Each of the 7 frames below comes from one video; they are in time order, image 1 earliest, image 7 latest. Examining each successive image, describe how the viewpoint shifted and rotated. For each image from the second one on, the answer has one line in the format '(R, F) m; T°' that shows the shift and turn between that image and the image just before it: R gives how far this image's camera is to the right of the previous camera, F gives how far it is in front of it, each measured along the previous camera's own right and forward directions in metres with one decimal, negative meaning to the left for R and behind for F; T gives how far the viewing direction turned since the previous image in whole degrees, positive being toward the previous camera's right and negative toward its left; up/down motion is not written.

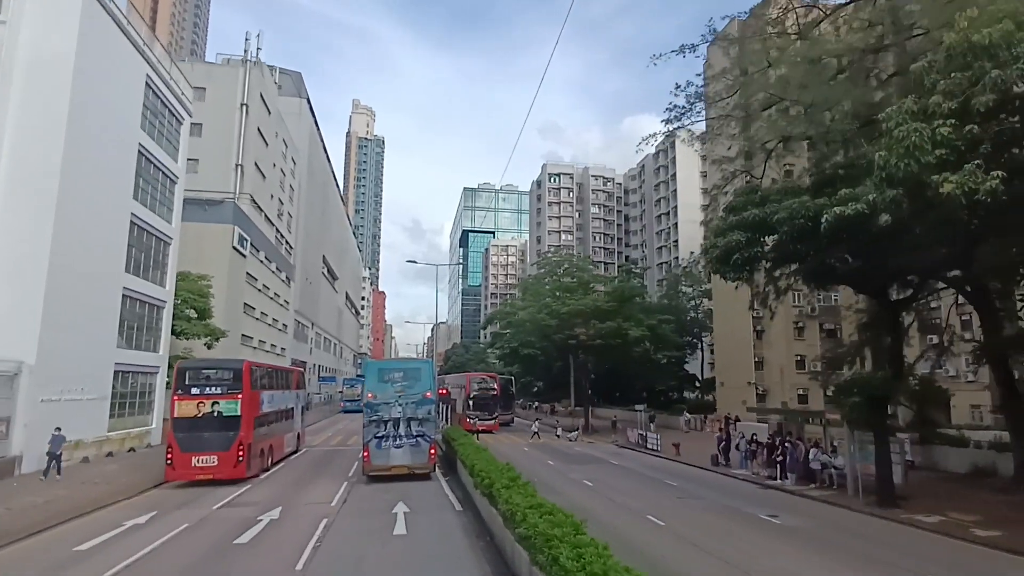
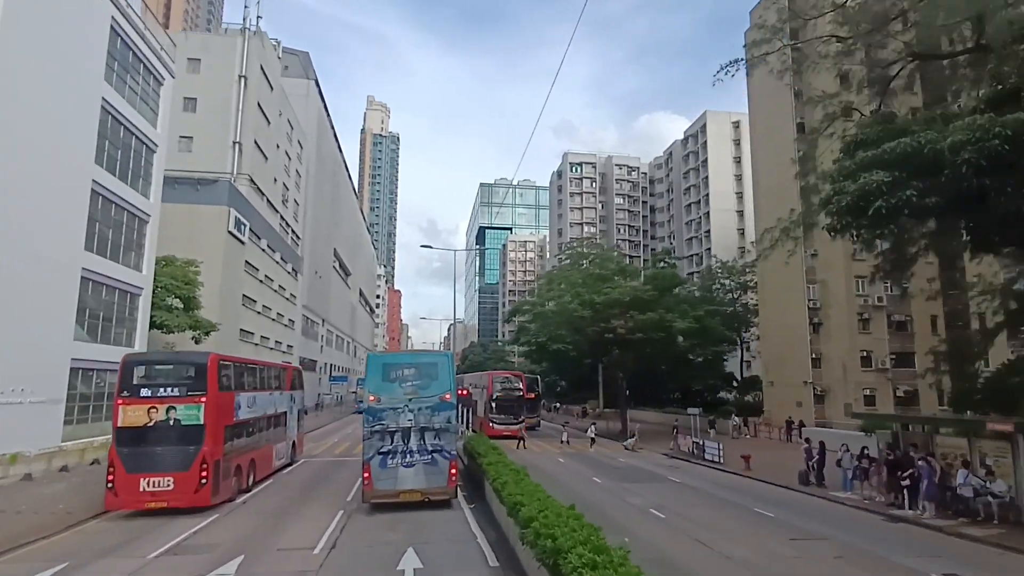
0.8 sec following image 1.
(-0.6, +4.7) m; -1°
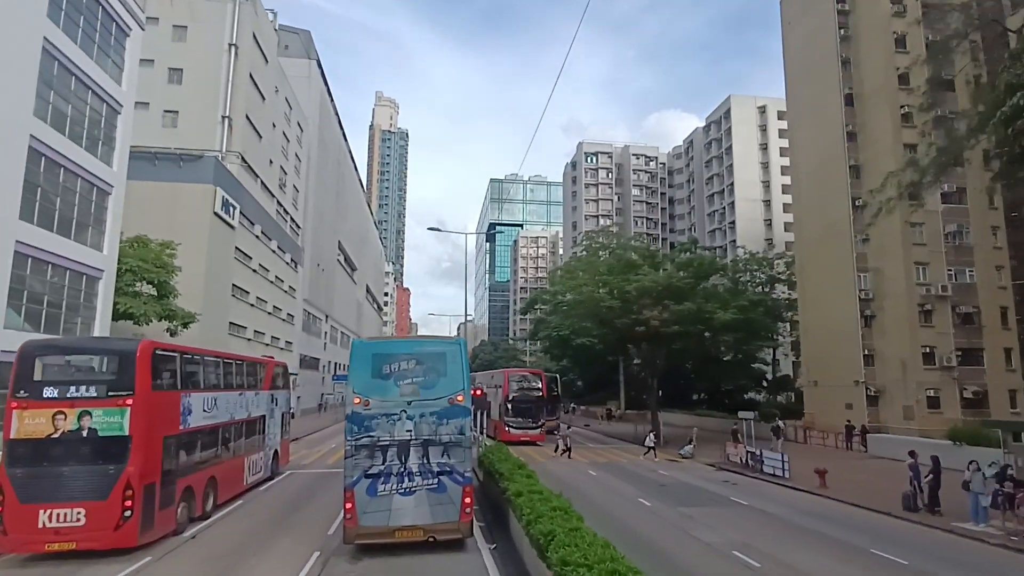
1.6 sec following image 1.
(-0.4, +4.1) m; -1°
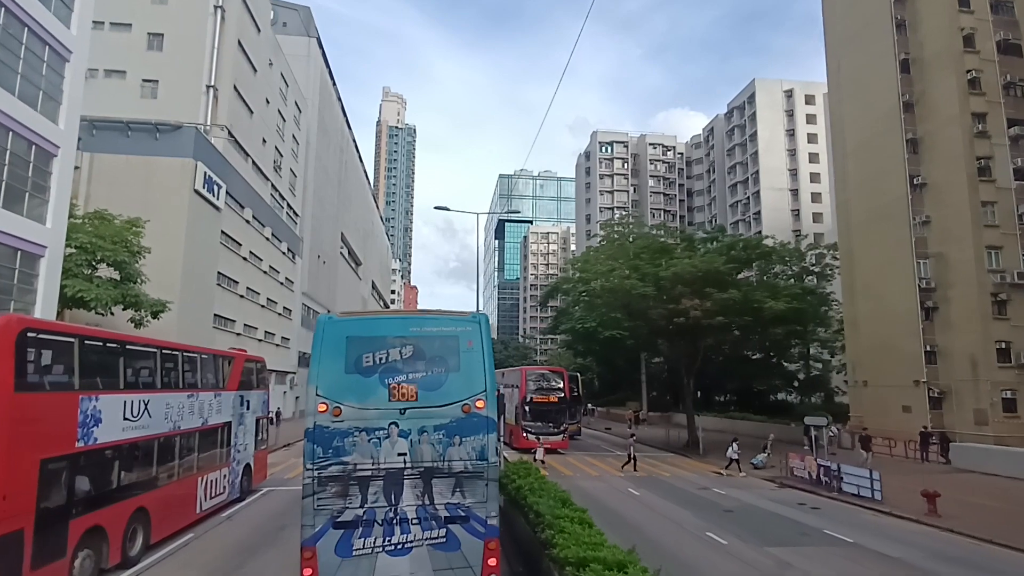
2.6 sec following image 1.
(-0.4, +4.0) m; -1°
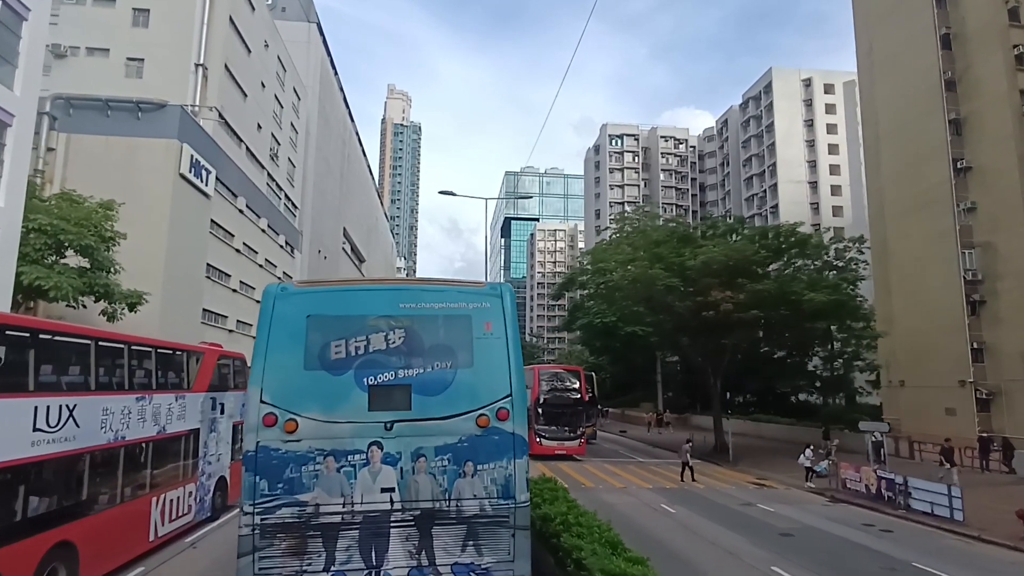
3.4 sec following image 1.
(-0.2, +2.4) m; 0°
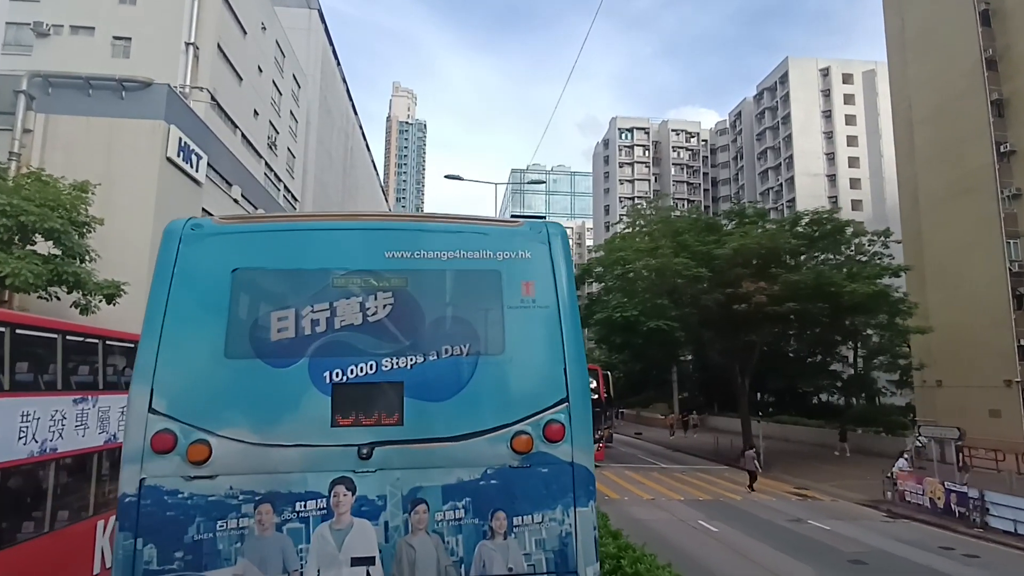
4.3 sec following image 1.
(-0.2, +2.0) m; 0°
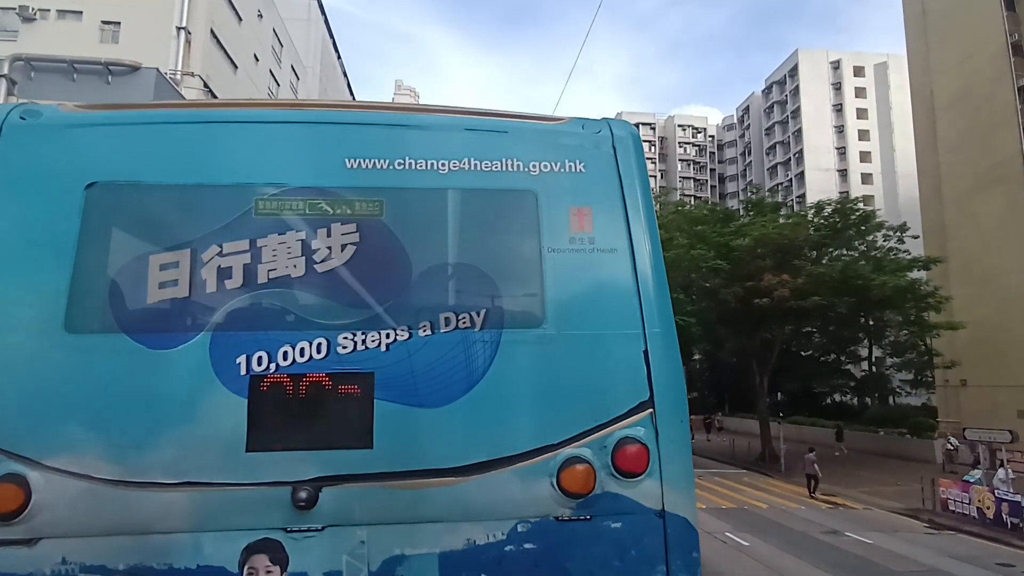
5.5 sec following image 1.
(-0.1, +1.3) m; 0°
